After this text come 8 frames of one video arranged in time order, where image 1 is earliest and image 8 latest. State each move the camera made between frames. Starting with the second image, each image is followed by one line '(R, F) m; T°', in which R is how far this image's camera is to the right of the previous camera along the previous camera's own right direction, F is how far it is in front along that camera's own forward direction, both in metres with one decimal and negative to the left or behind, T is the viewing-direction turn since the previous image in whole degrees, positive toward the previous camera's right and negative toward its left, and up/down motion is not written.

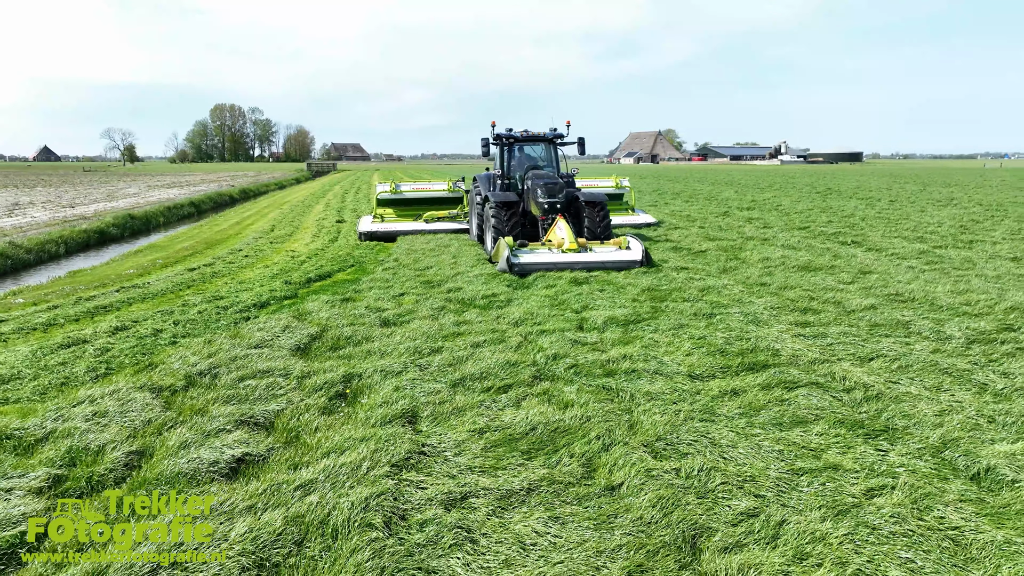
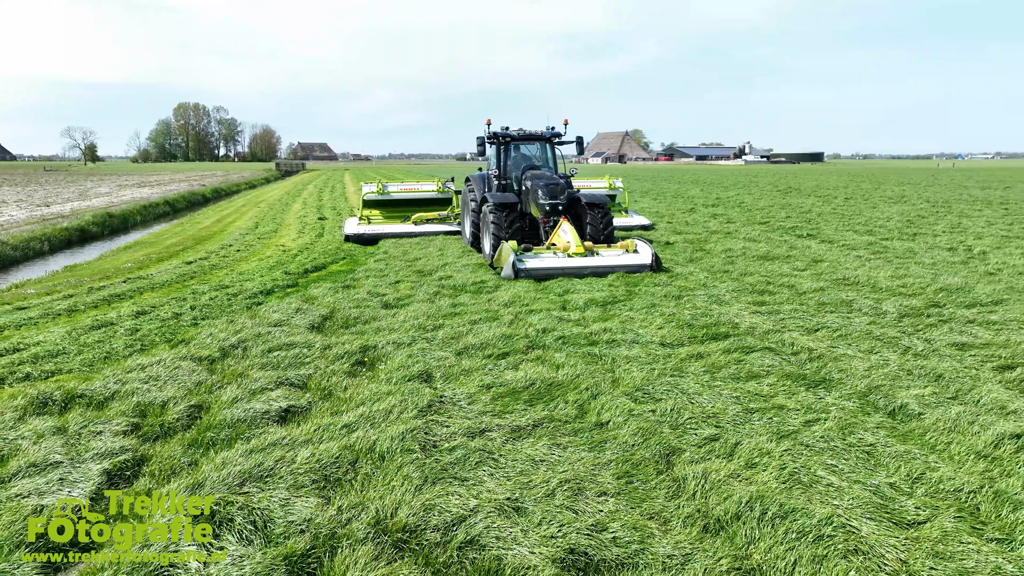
(-0.2, -0.6) m; +2°
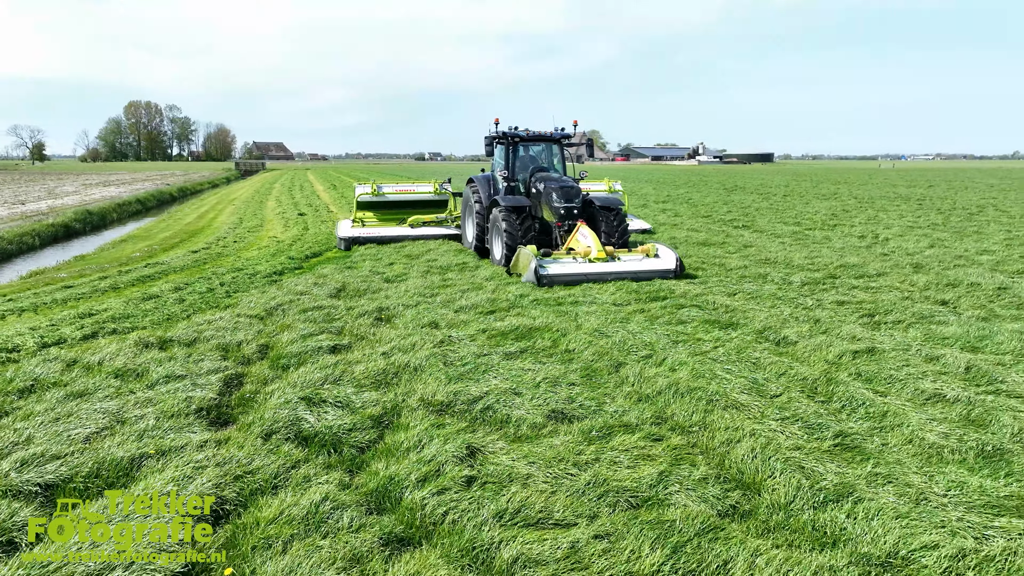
(-0.2, -1.2) m; +3°
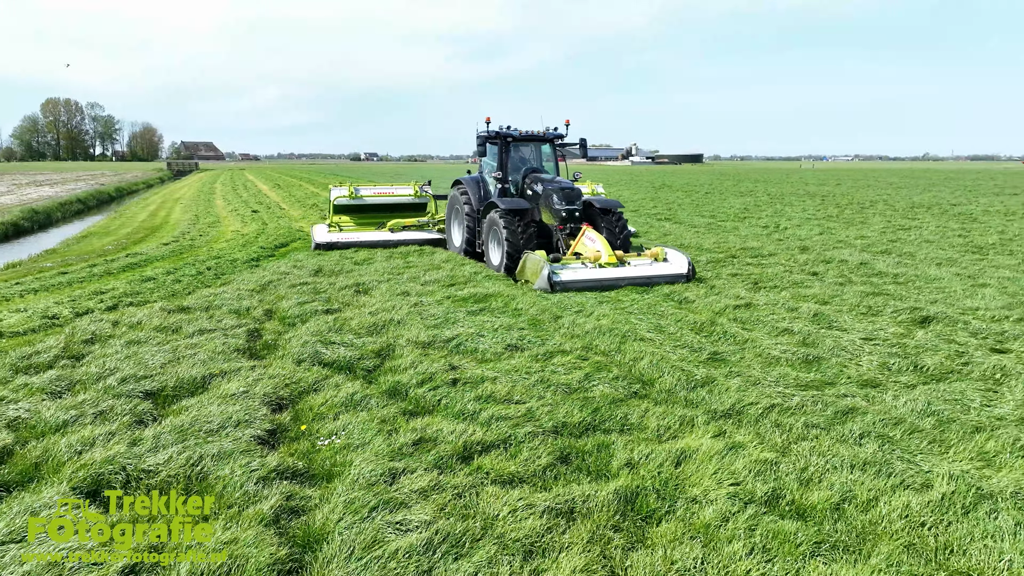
(-0.2, -1.2) m; +5°
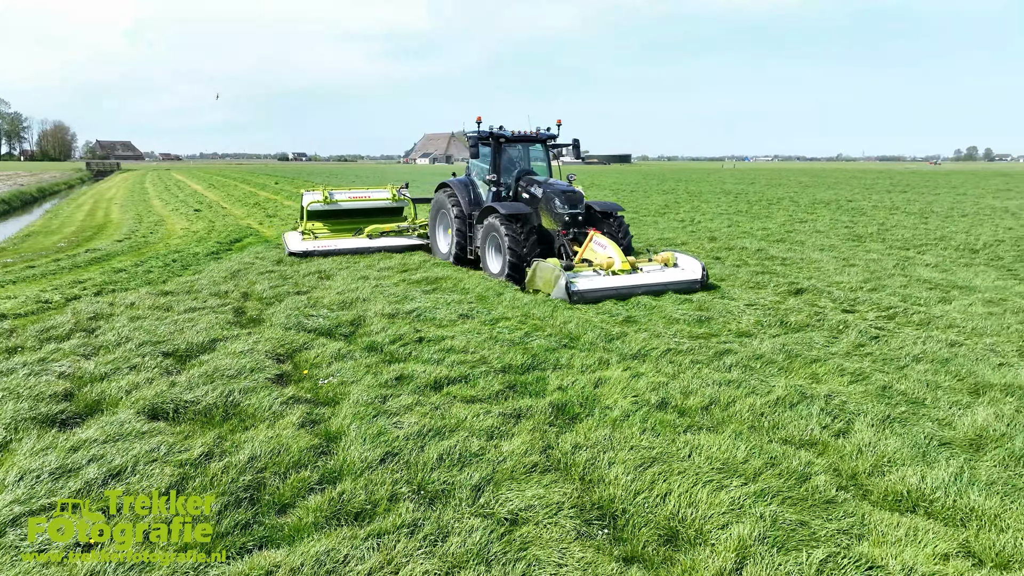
(-0.1, -0.9) m; +5°
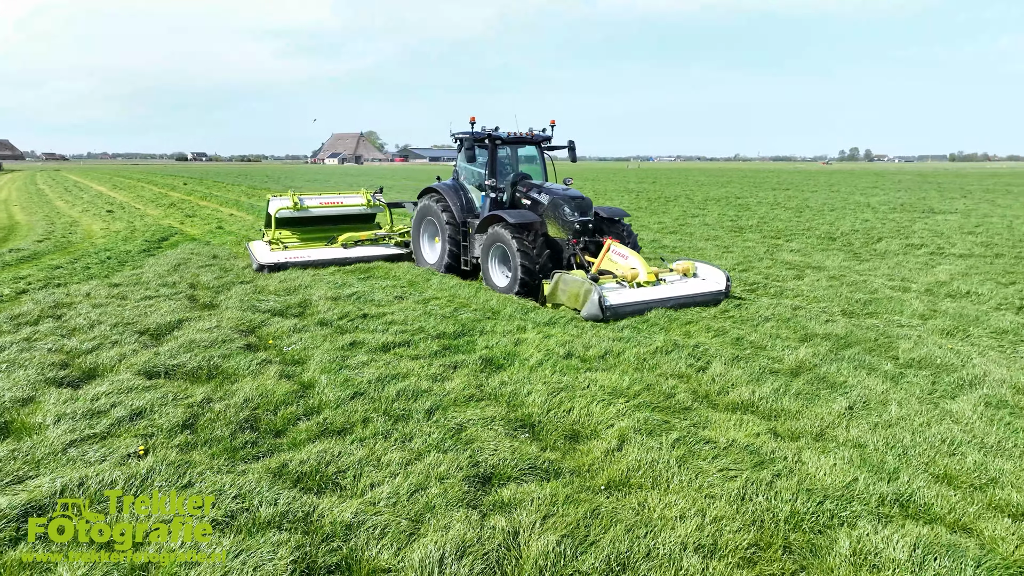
(-0.1, -0.9) m; +7°
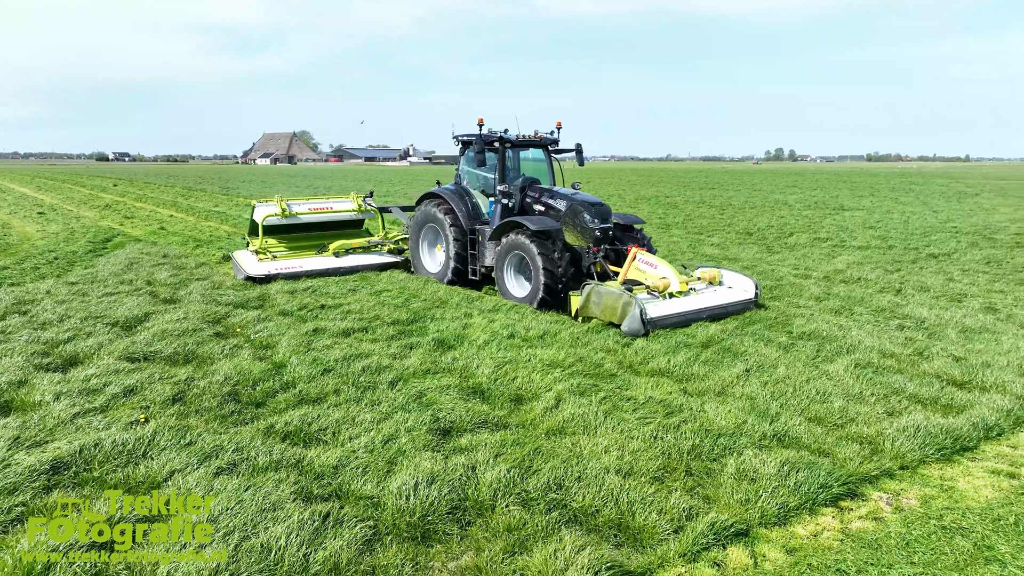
(-0.1, -0.6) m; +5°
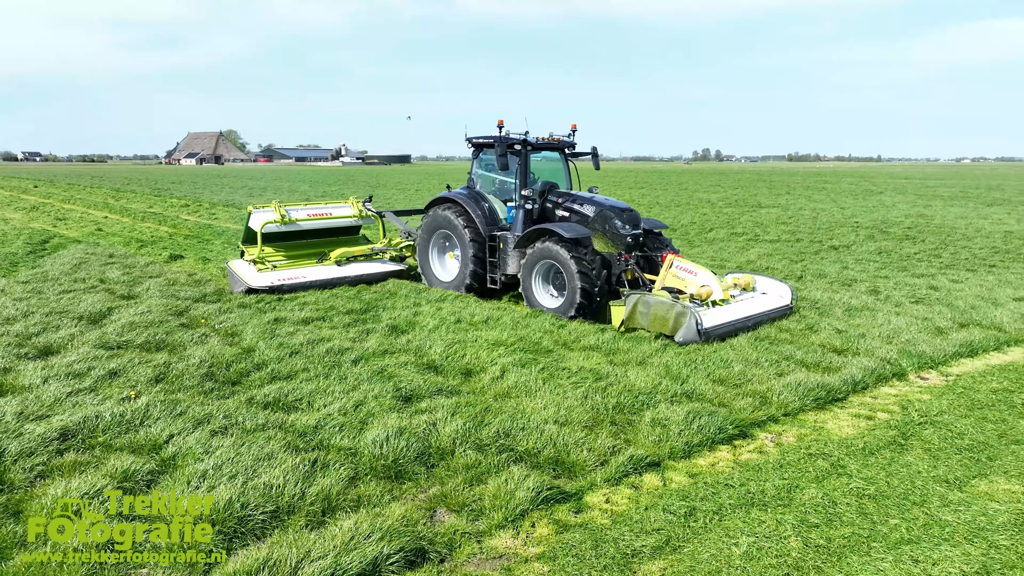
(-0.1, -0.6) m; +5°
